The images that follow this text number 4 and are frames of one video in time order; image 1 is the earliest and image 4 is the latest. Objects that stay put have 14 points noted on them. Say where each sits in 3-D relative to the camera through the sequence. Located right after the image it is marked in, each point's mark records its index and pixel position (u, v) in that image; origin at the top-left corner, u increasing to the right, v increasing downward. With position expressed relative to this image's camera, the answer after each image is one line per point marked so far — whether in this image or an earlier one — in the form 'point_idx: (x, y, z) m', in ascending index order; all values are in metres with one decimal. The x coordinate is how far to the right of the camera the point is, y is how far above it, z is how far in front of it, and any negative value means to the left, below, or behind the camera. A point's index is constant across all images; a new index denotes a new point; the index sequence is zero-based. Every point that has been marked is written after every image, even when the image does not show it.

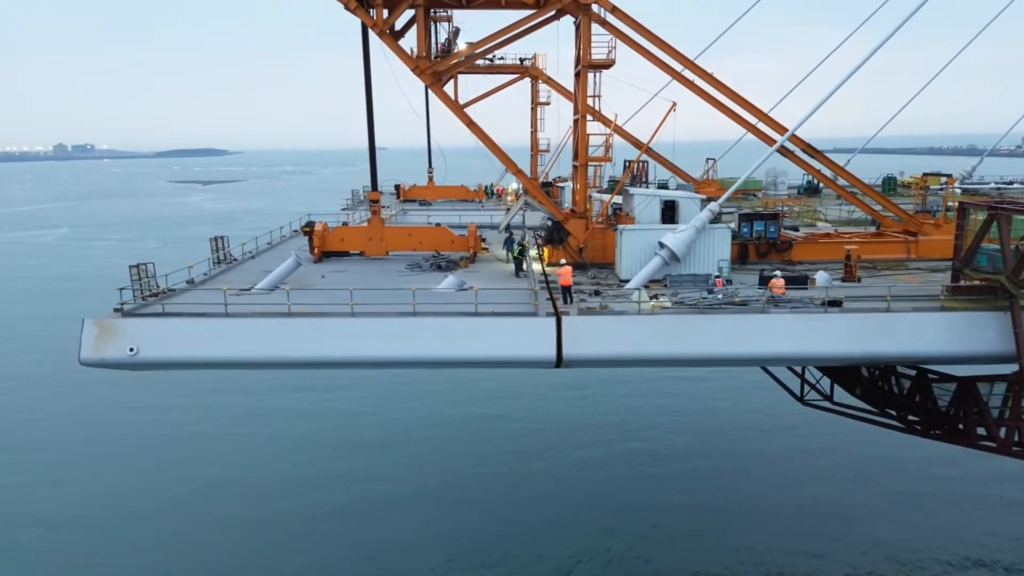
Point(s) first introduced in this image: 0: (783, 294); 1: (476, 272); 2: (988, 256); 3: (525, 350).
0: (+5.0, -0.1, +12.6) m
1: (-0.9, +0.4, +16.7) m
2: (+8.6, +0.6, +12.4) m
3: (+0.2, -1.0, +11.6) m
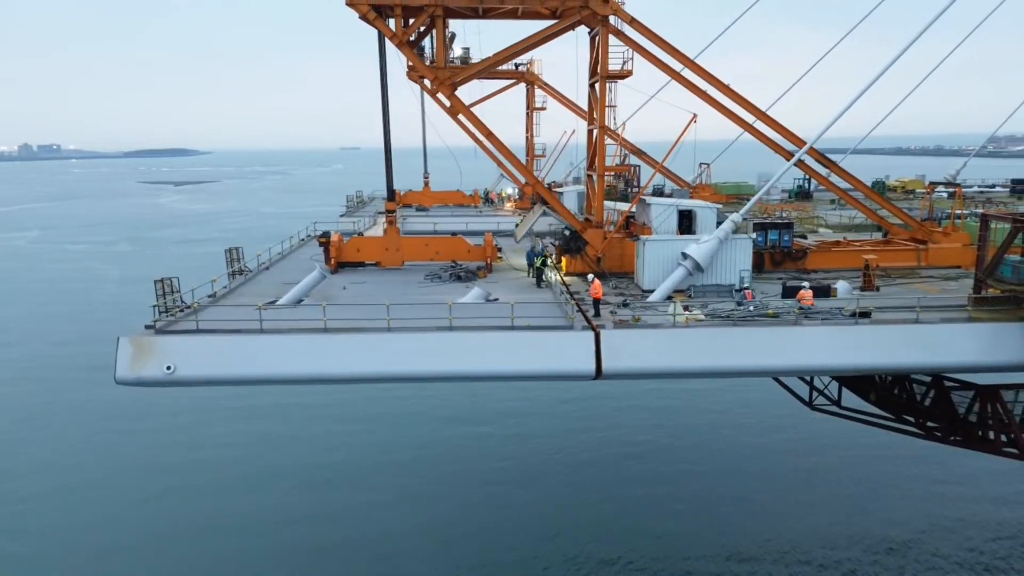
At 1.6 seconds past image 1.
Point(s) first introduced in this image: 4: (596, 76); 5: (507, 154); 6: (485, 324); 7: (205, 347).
0: (+5.6, -0.3, +12.8) m
1: (-0.4, +0.1, +16.8) m
2: (+9.2, +0.4, +12.6) m
3: (+0.9, -1.3, +11.6) m
4: (+2.2, +5.7, +18.7) m
5: (-0.1, +3.7, +18.9) m
6: (-0.5, -0.6, +12.0) m
7: (-5.0, -1.0, +11.2) m
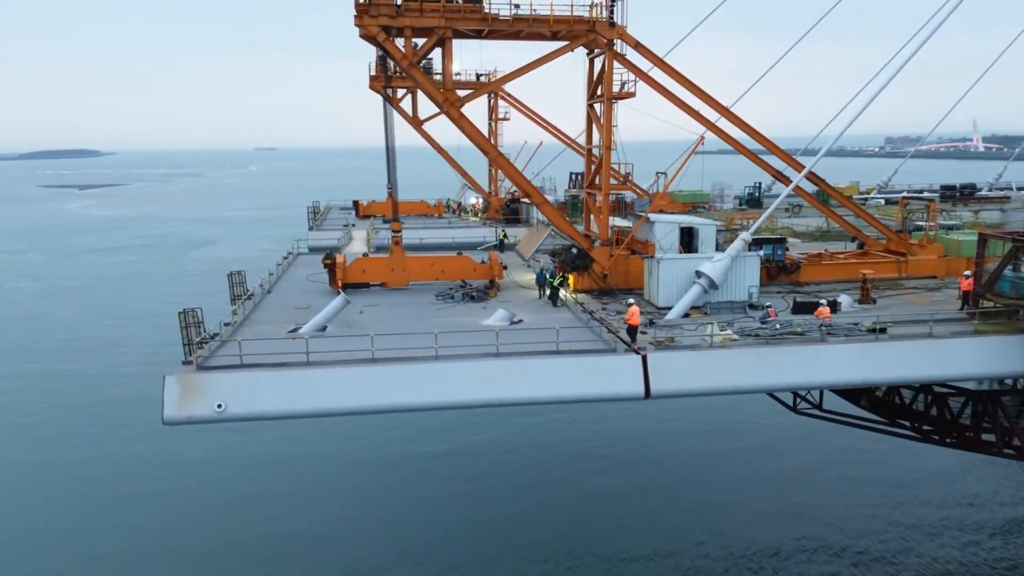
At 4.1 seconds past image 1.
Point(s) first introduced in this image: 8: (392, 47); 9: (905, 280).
0: (+6.3, -0.7, +13.5) m
1: (-0.1, -0.4, +16.9) m
2: (+9.9, +0.1, +13.7) m
3: (+1.7, -1.7, +11.9) m
4: (+2.3, +5.3, +19.1) m
5: (0.0, +3.2, +19.1) m
6: (+0.4, -1.1, +12.1) m
7: (-4.1, -1.5, +11.0) m
8: (-2.9, +5.8, +16.7) m
9: (+11.0, +0.2, +19.4) m
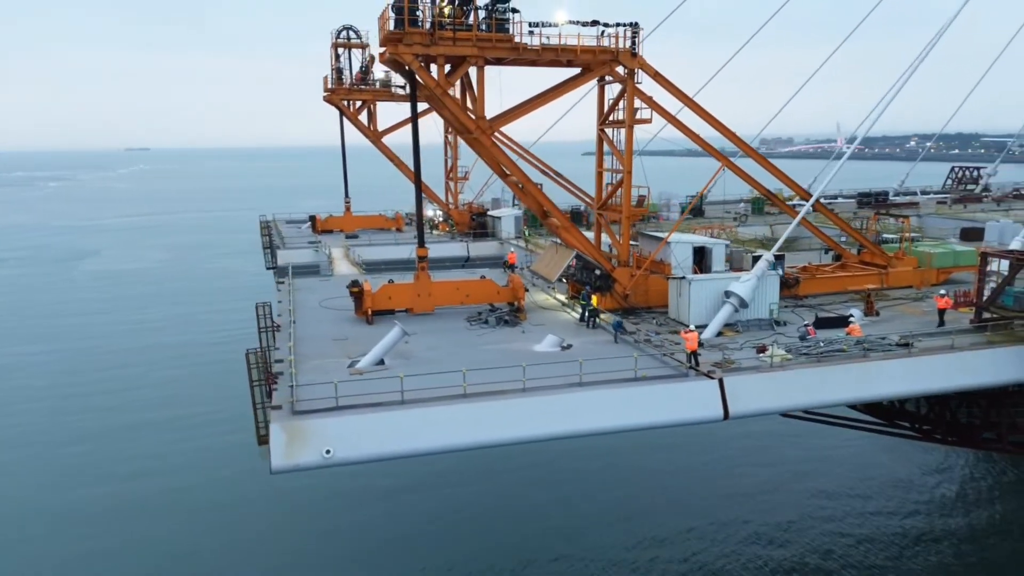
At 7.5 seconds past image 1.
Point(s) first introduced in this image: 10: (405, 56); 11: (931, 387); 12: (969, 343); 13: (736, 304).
0: (+7.5, -1.1, +14.6) m
1: (+0.8, -0.9, +17.2) m
2: (+11.0, -0.2, +15.3) m
3: (+3.3, -2.2, +12.5) m
4: (+2.7, +4.7, +19.7) m
5: (+0.5, +2.6, +19.4) m
6: (+1.8, -1.6, +12.5) m
7: (-2.4, -2.2, +10.8) m
8: (-2.2, +5.1, +16.6) m
9: (+11.5, -0.1, +21.1) m
10: (-2.6, +5.5, +16.2) m
11: (+8.3, -1.9, +13.9) m
12: (+9.8, -1.1, +14.9) m
13: (+5.3, -0.4, +16.3) m
